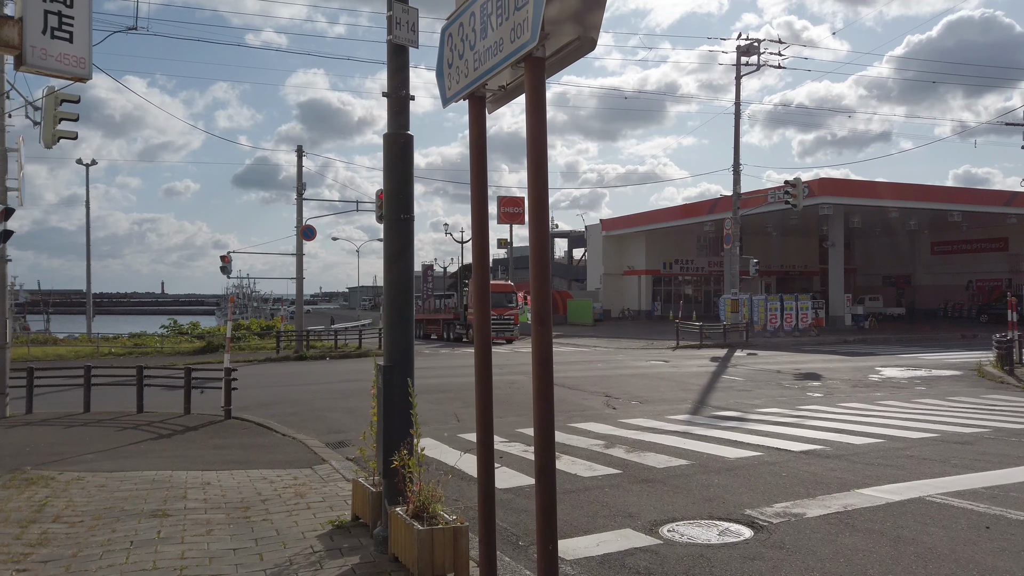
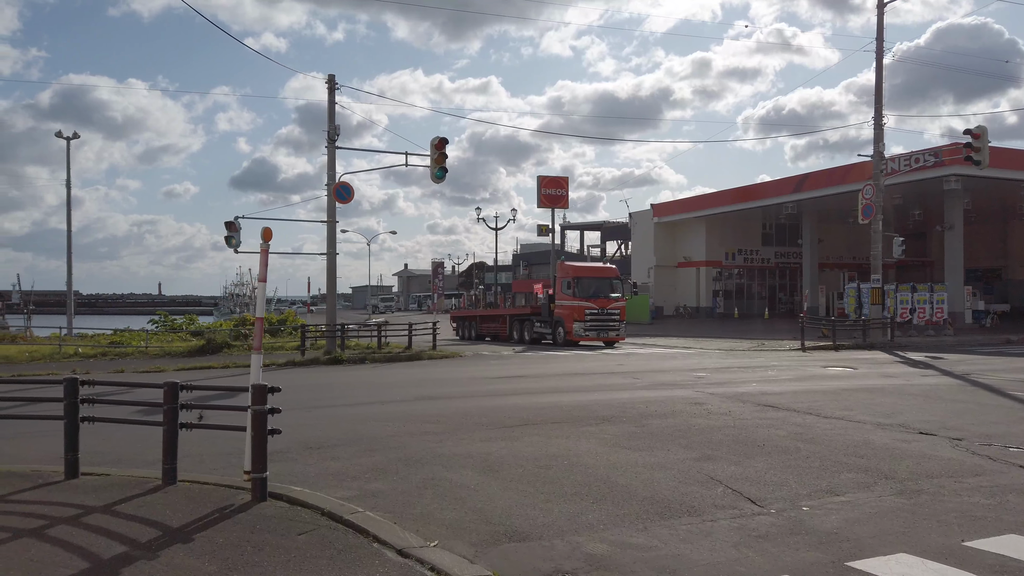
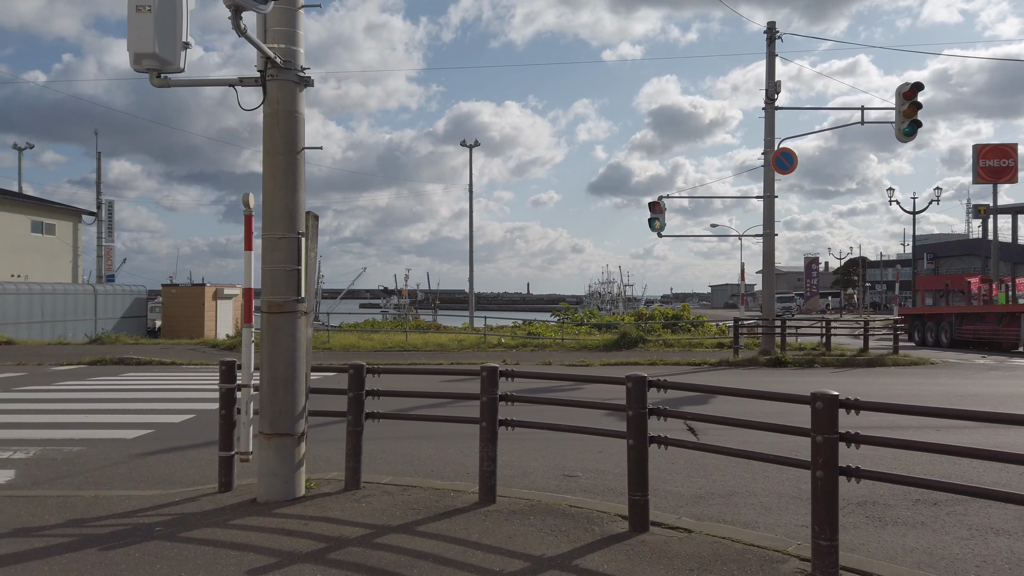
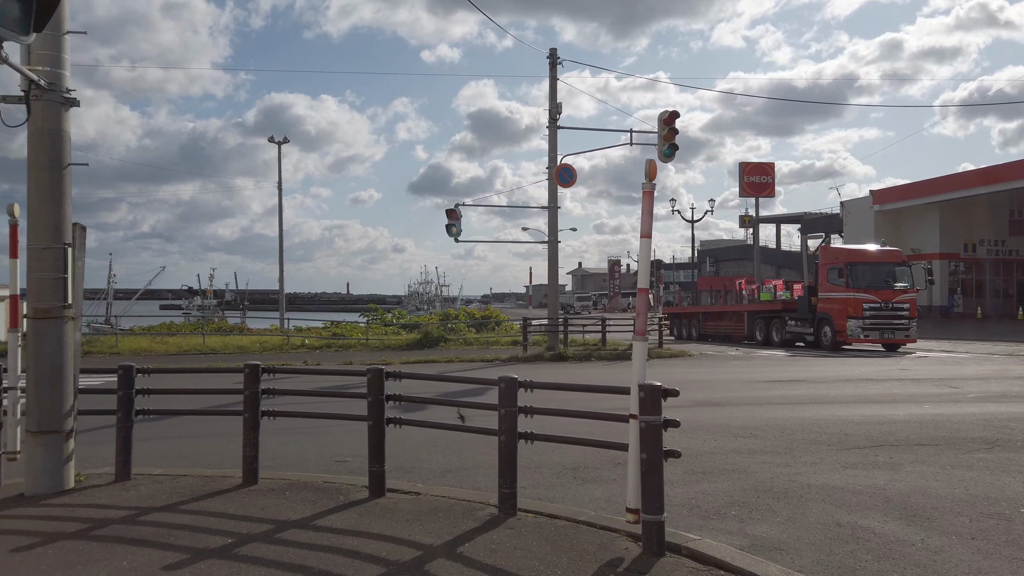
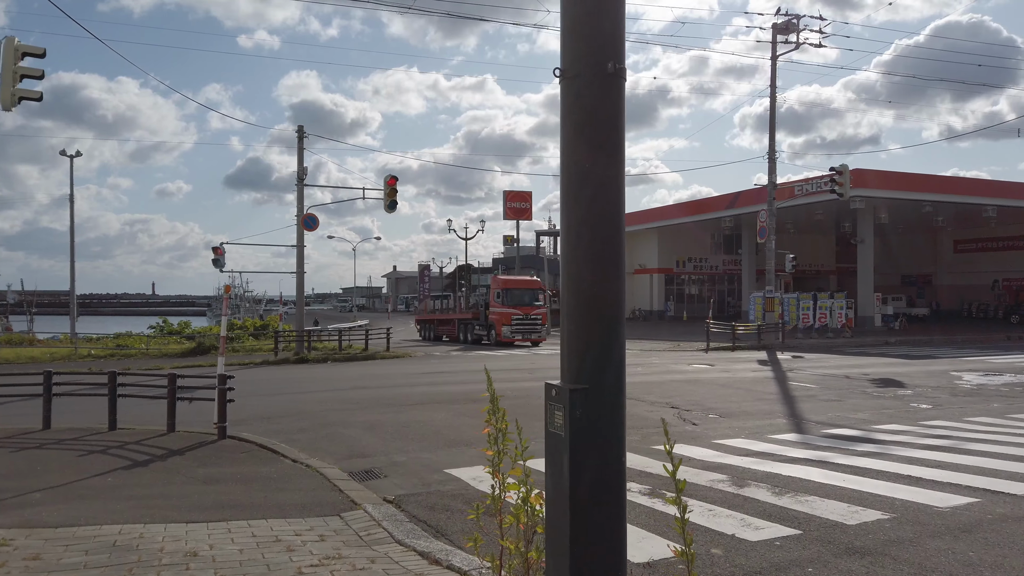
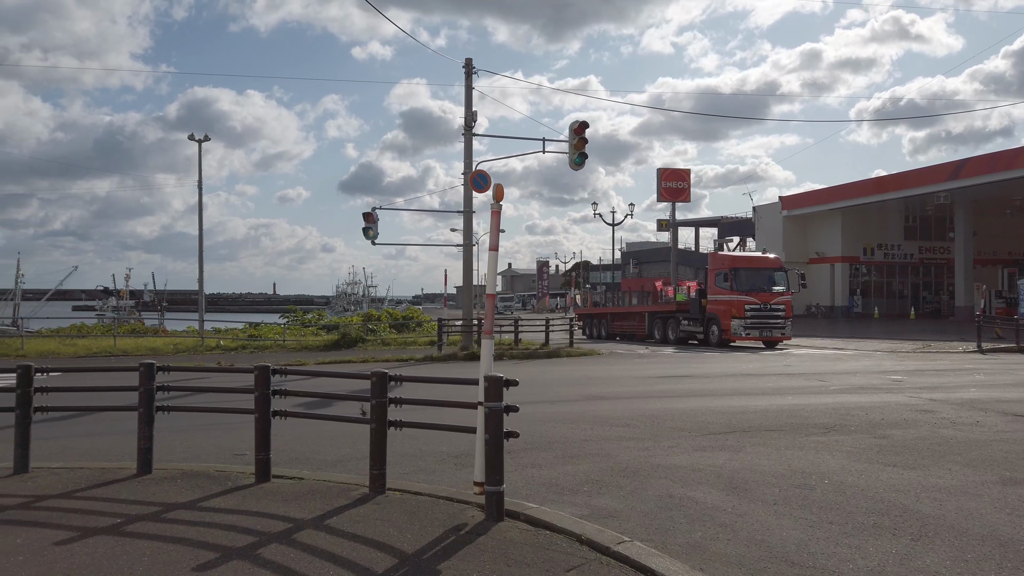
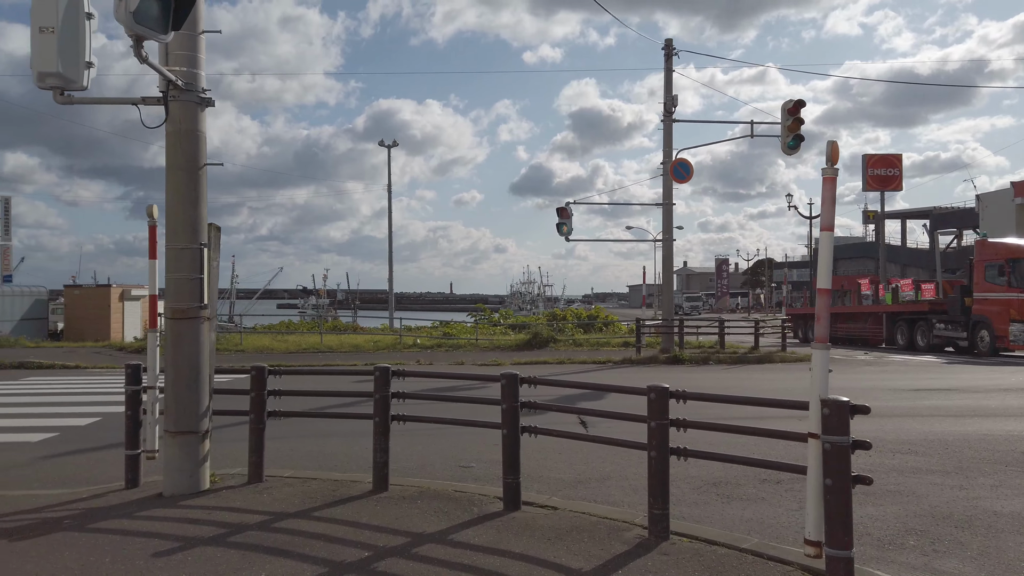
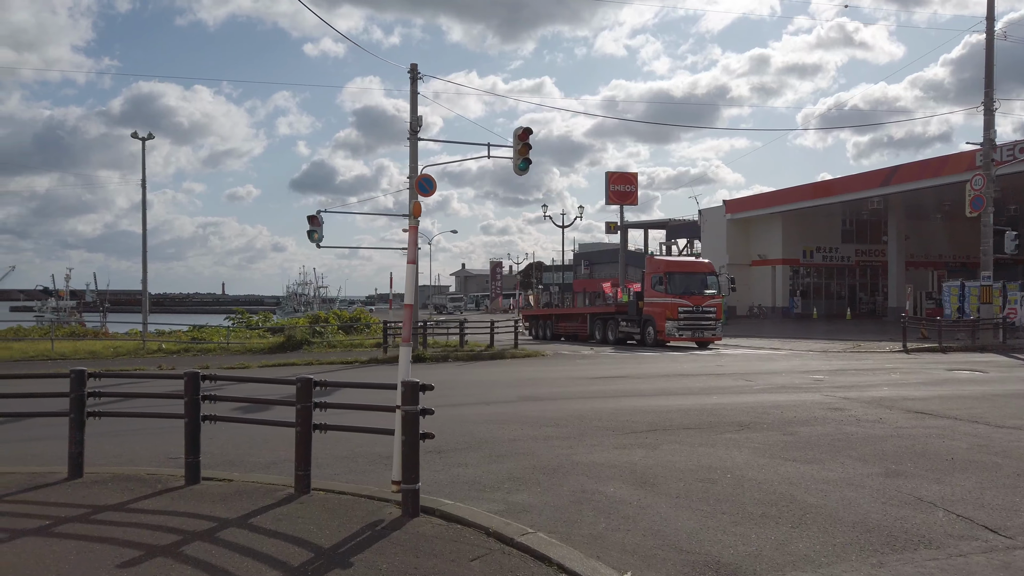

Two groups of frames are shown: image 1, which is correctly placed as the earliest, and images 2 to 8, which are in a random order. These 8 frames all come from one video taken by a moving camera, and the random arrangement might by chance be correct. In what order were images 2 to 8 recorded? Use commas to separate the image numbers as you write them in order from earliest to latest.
5, 2, 8, 6, 4, 7, 3
